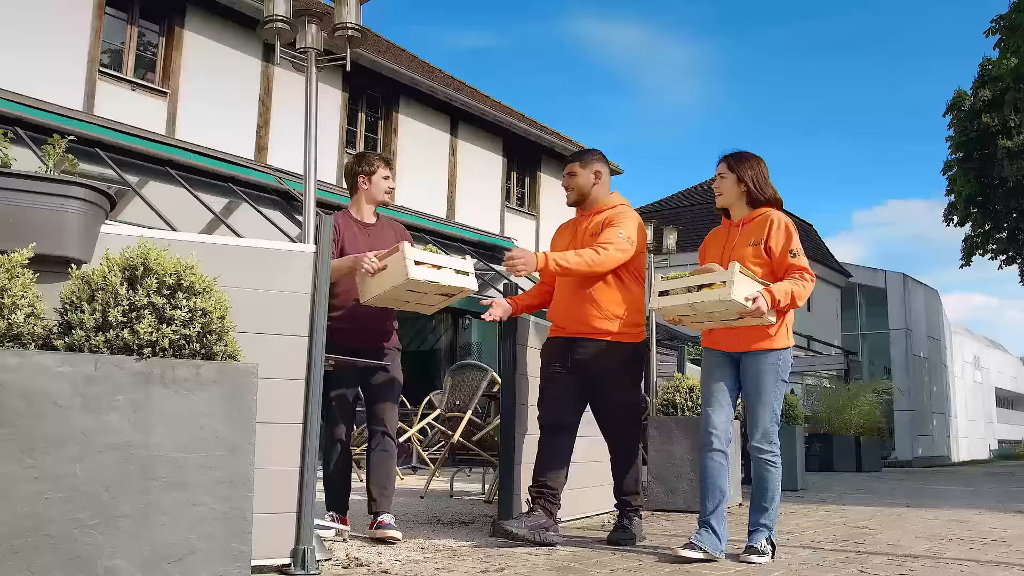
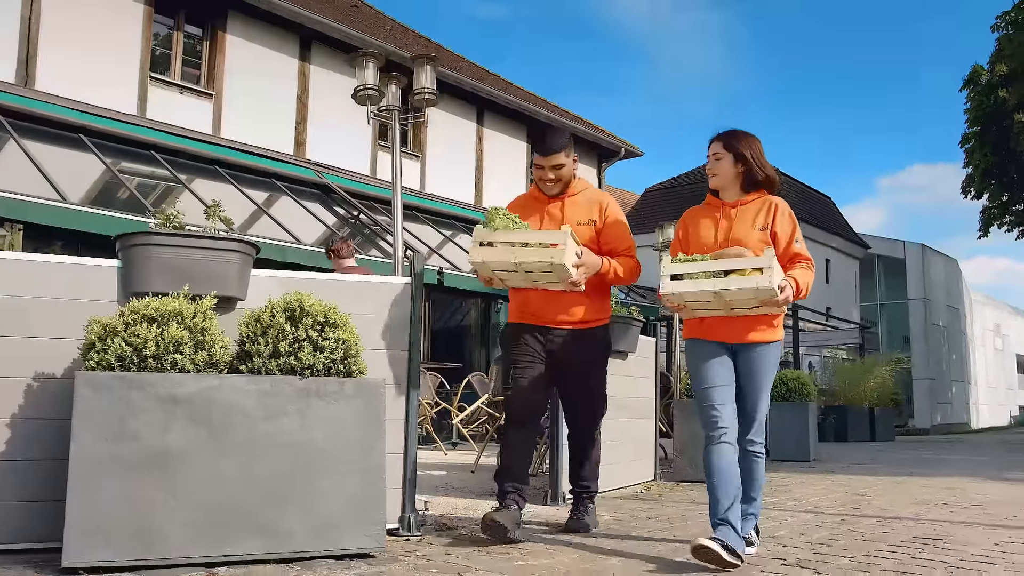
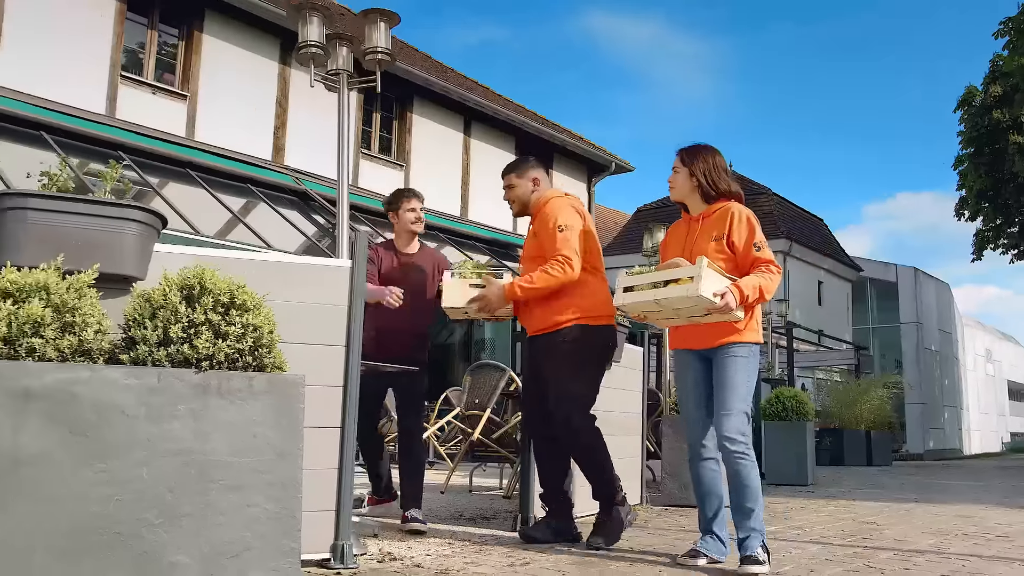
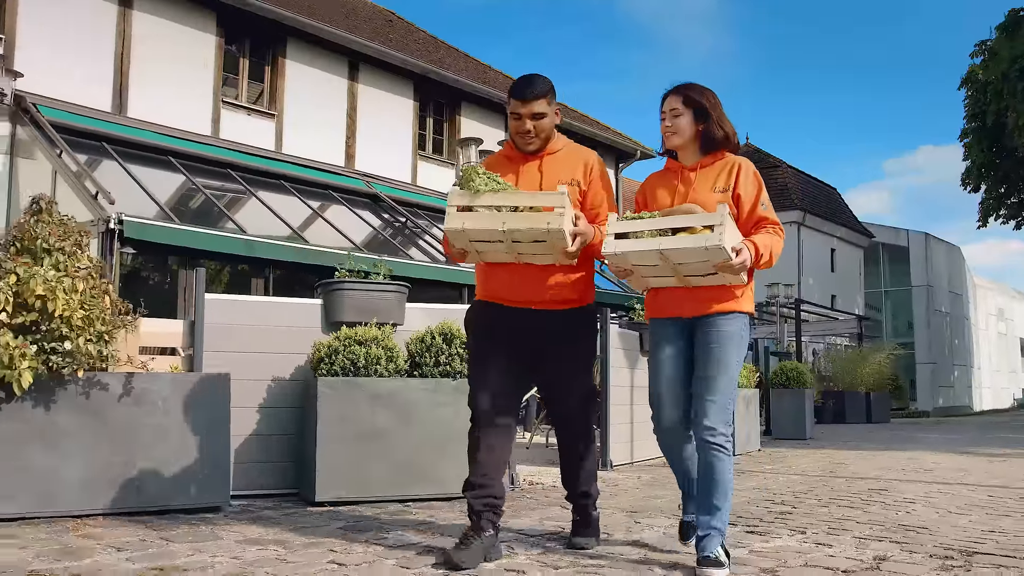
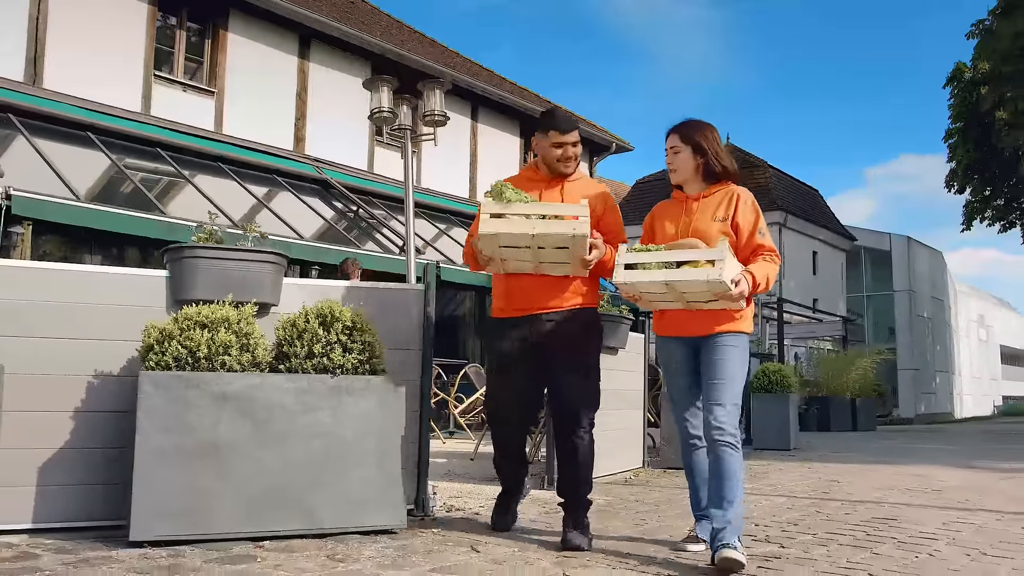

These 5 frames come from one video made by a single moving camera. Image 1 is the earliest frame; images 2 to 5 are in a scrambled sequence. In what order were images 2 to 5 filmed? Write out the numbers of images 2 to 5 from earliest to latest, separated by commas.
3, 2, 5, 4
